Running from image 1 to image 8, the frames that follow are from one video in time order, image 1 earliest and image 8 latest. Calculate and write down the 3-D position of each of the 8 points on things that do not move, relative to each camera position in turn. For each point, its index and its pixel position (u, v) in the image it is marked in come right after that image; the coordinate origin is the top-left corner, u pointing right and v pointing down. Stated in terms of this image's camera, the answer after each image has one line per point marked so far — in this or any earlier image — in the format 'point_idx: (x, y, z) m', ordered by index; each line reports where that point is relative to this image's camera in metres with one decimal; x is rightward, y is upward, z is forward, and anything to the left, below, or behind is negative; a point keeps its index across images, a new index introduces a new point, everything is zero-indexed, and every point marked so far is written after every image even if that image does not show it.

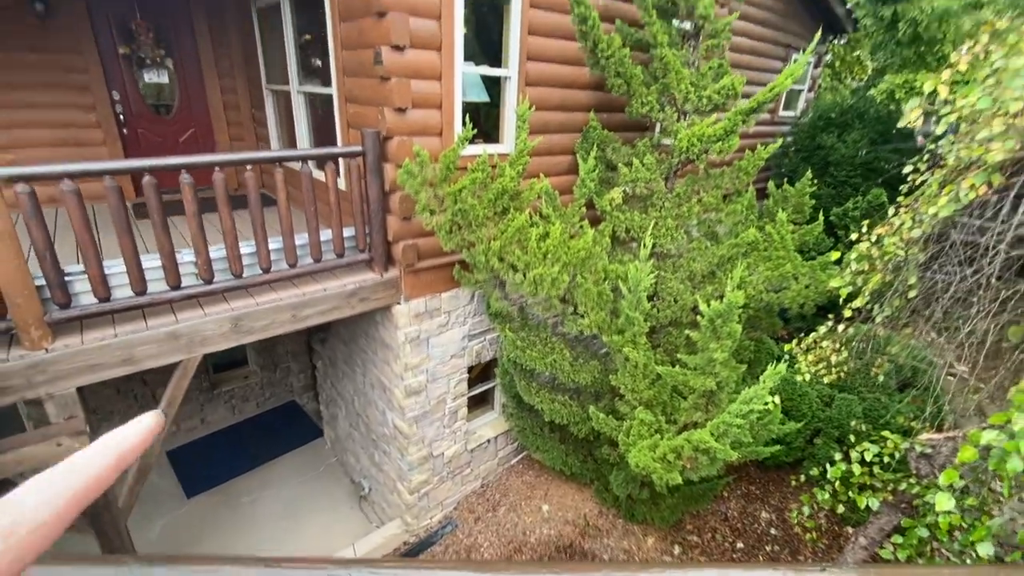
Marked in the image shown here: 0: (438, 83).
0: (-0.5, +1.4, +3.2) m
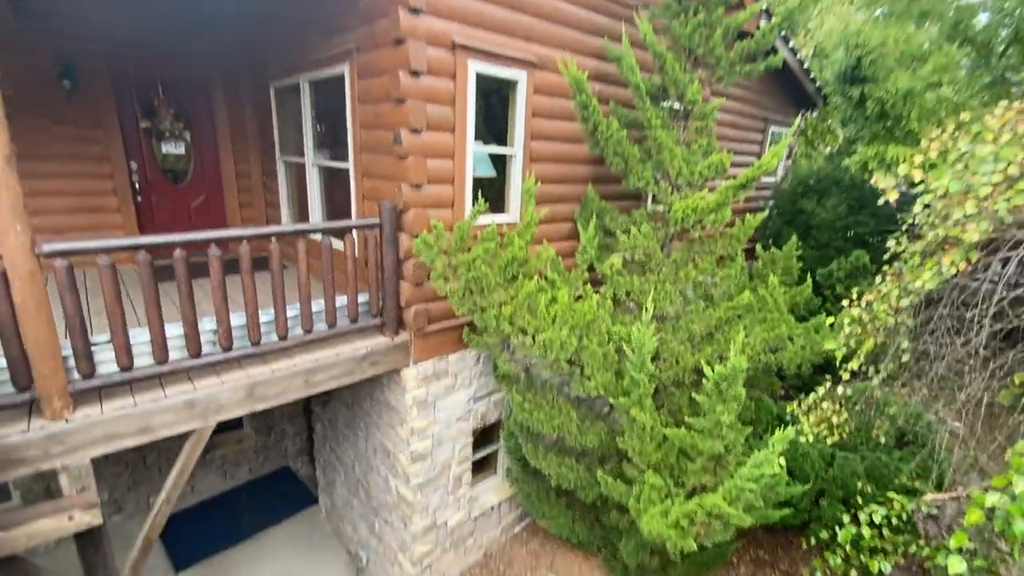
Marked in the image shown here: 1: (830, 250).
0: (-0.4, +0.9, +3.5) m
1: (+4.2, +0.5, +6.3) m
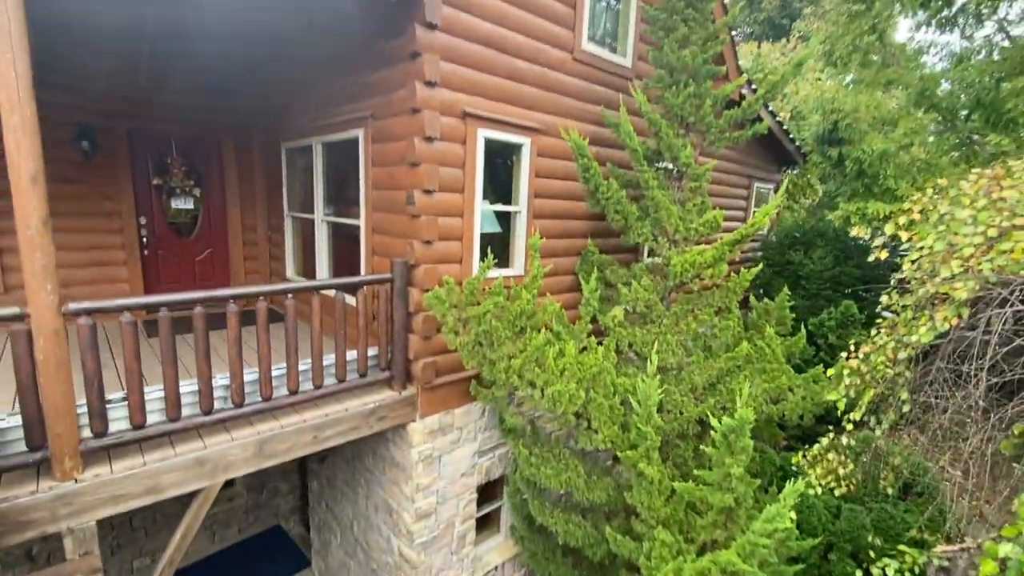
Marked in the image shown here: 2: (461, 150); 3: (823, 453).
0: (-0.4, +0.5, +3.6) m
1: (+4.2, -0.2, +6.5) m
2: (-0.4, +1.0, +3.5) m
3: (+2.2, -1.2, +3.3) m
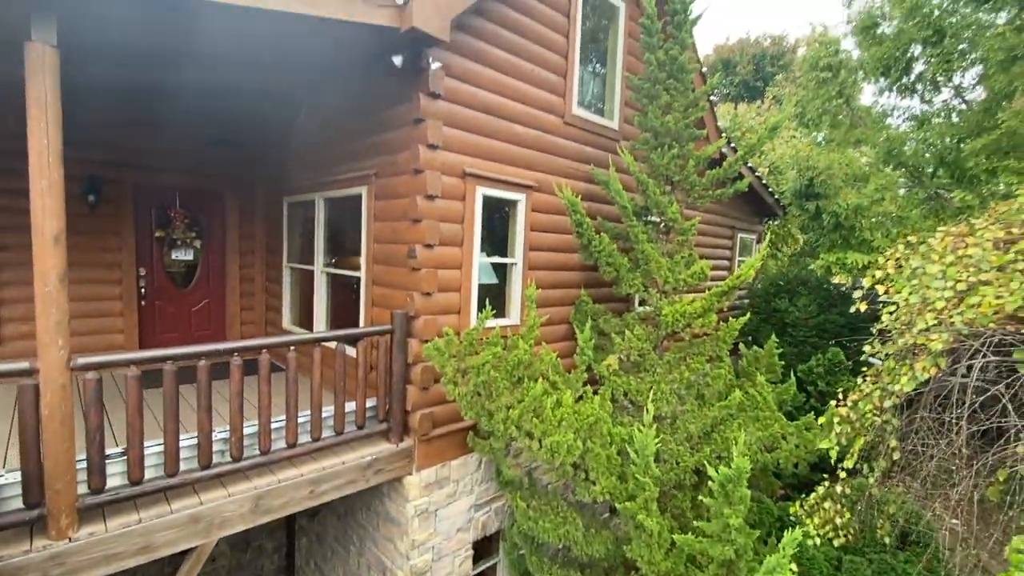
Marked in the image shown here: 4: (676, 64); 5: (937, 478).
0: (-0.4, +0.1, +3.8) m
1: (+4.1, -0.8, +6.6) m
2: (-0.4, +0.6, +3.7) m
3: (+2.2, -1.5, +3.4) m
4: (+1.4, +2.0, +4.2) m
5: (+2.4, -1.1, +2.7) m
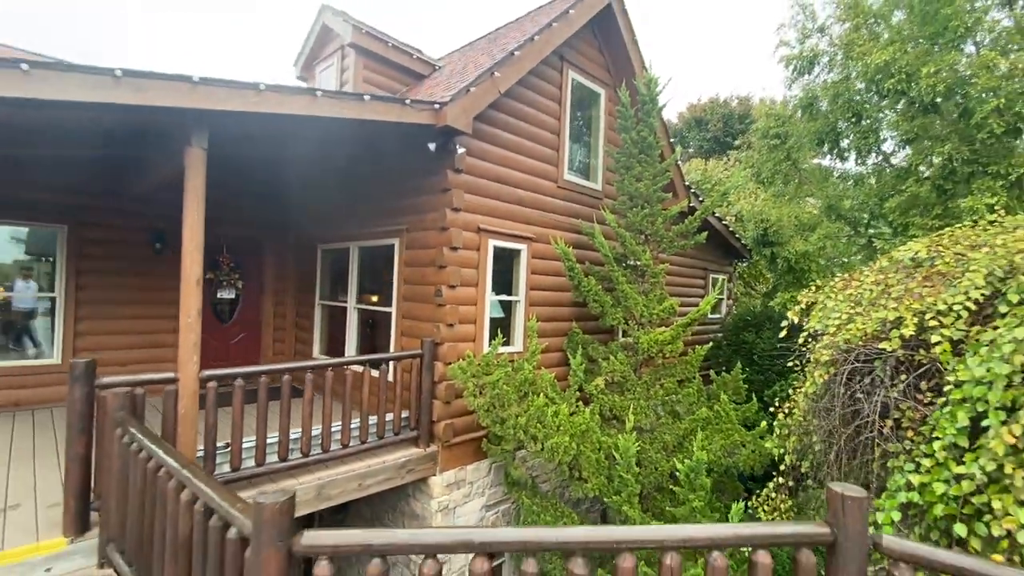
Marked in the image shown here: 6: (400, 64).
0: (-0.4, -0.2, +4.6) m
1: (+4.1, -1.3, +7.6) m
2: (-0.3, +0.3, +4.6) m
3: (+2.2, -1.8, +4.2) m
4: (+1.5, +1.6, +5.3) m
5: (+2.5, -1.3, +3.5) m
6: (-1.5, +2.9, +6.2) m
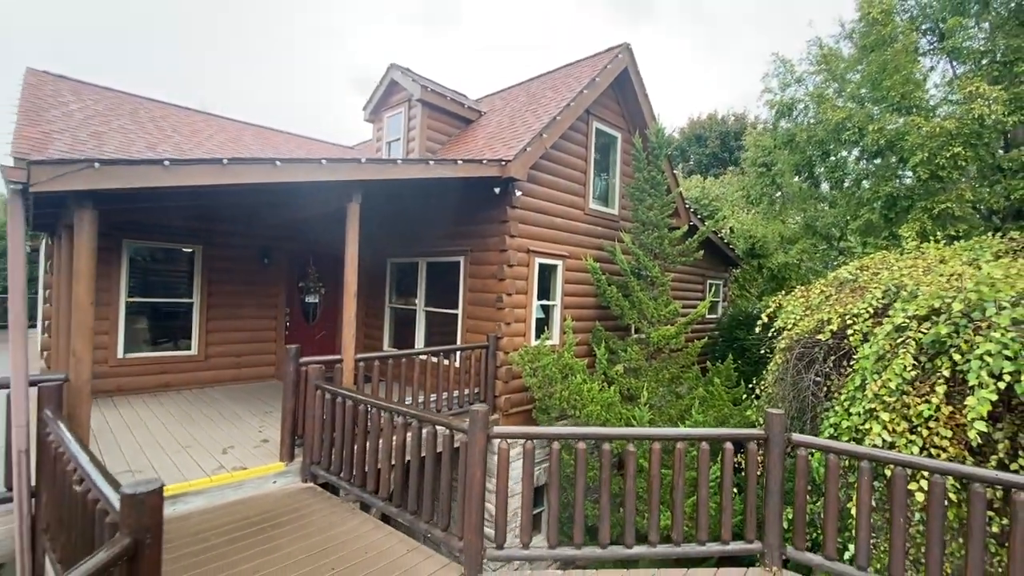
0: (+0.2, -0.3, +6.1) m
1: (+4.6, -1.4, +9.0) m
2: (+0.2, +0.2, +6.0) m
3: (+2.7, -1.9, +5.6) m
4: (+2.0, +1.5, +6.7) m
5: (+3.0, -1.4, +5.0) m
6: (-0.9, +2.8, +7.7) m
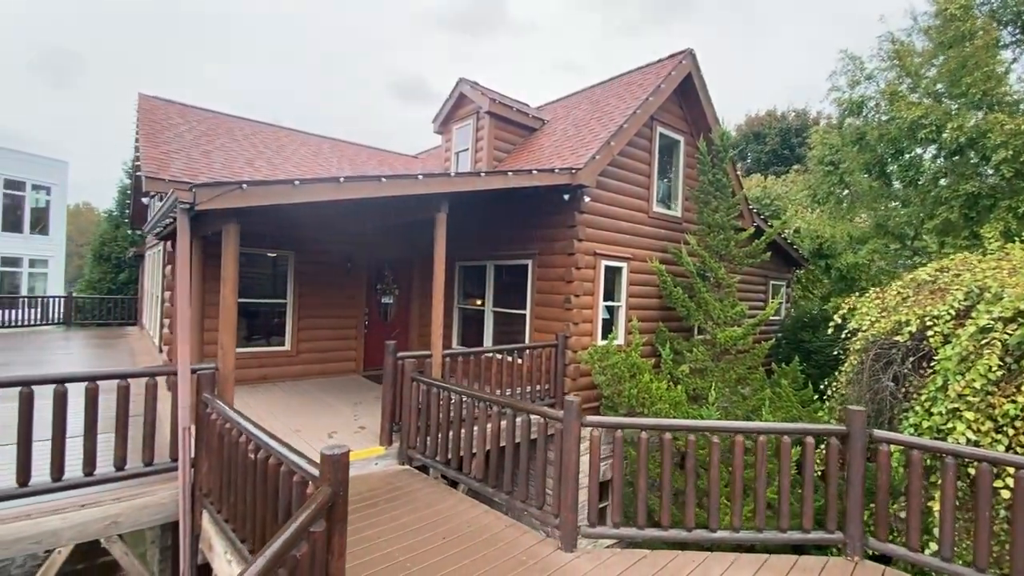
0: (+1.1, -0.3, +6.3) m
1: (+5.8, -1.5, +8.8) m
2: (+1.1, +0.2, +6.3) m
3: (+3.6, -1.9, +5.6) m
4: (+2.9, +1.5, +6.8) m
5: (+3.8, -1.4, +5.0) m
6: (+0.1, +2.8, +8.0) m
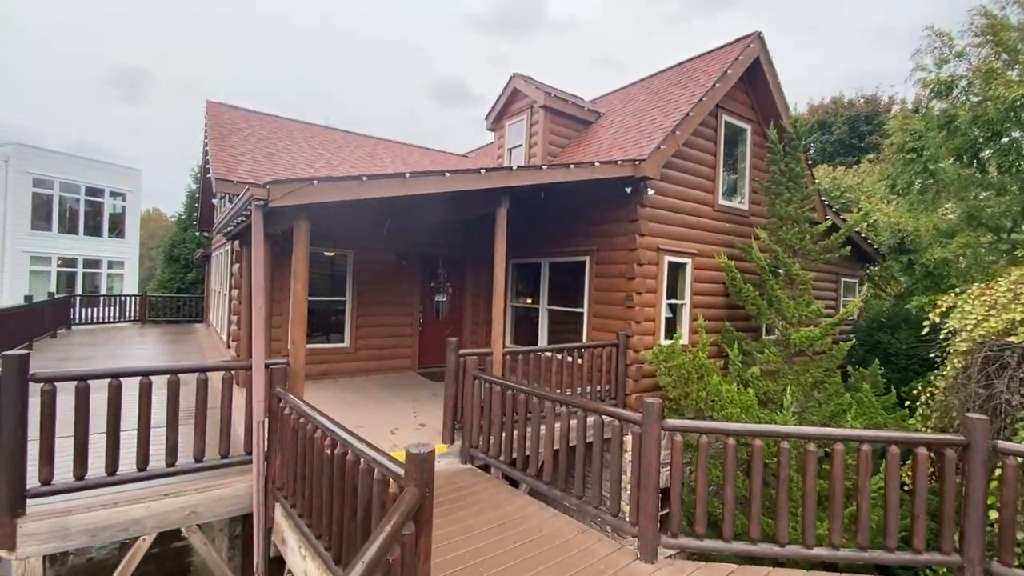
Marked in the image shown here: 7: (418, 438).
0: (+1.8, -0.2, +6.1) m
1: (+6.7, -1.4, +8.1) m
2: (+1.8, +0.2, +6.0) m
3: (+4.3, -1.9, +5.2) m
4: (+3.7, +1.5, +6.4) m
5: (+4.4, -1.4, +4.5) m
6: (+1.0, +2.8, +7.8) m
7: (-0.9, -1.5, +4.8) m
